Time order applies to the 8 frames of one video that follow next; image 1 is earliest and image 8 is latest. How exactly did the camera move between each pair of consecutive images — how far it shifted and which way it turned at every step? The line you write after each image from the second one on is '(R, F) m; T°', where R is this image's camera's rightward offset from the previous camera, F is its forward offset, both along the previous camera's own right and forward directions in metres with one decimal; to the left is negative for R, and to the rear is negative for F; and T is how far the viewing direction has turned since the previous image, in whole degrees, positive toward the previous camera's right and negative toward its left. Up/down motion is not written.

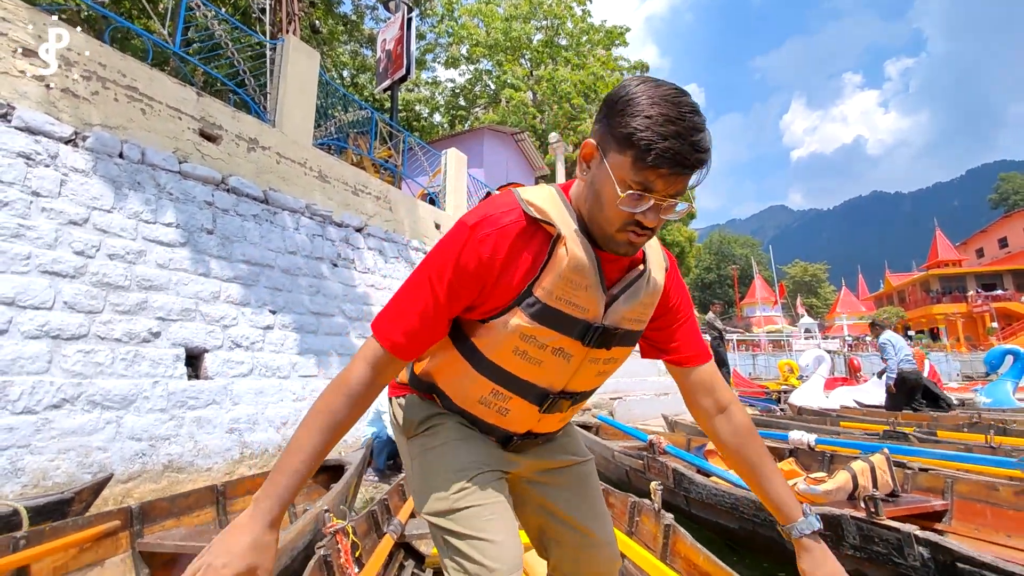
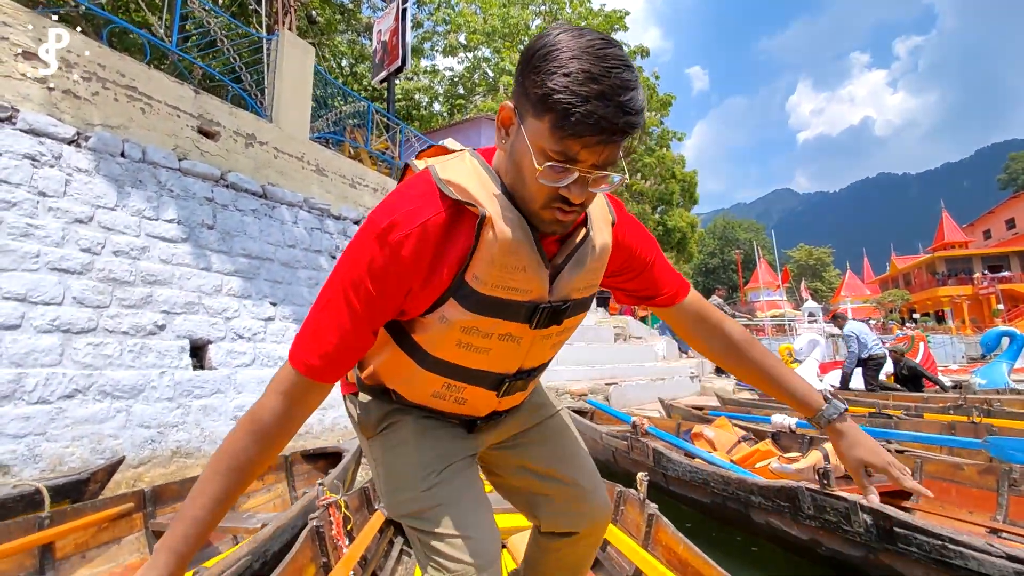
(+0.1, -0.2) m; 0°
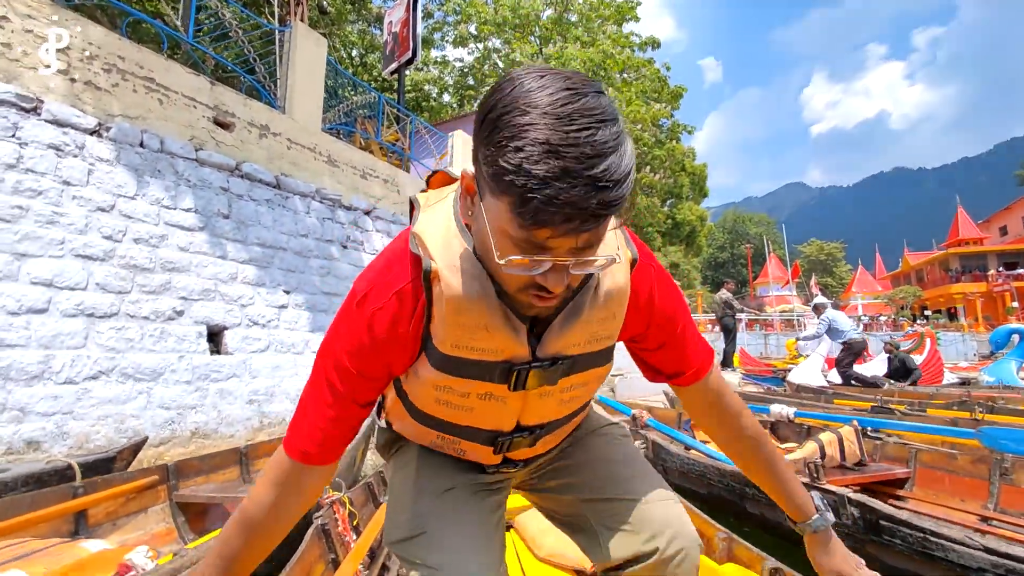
(0.0, -0.1) m; -1°
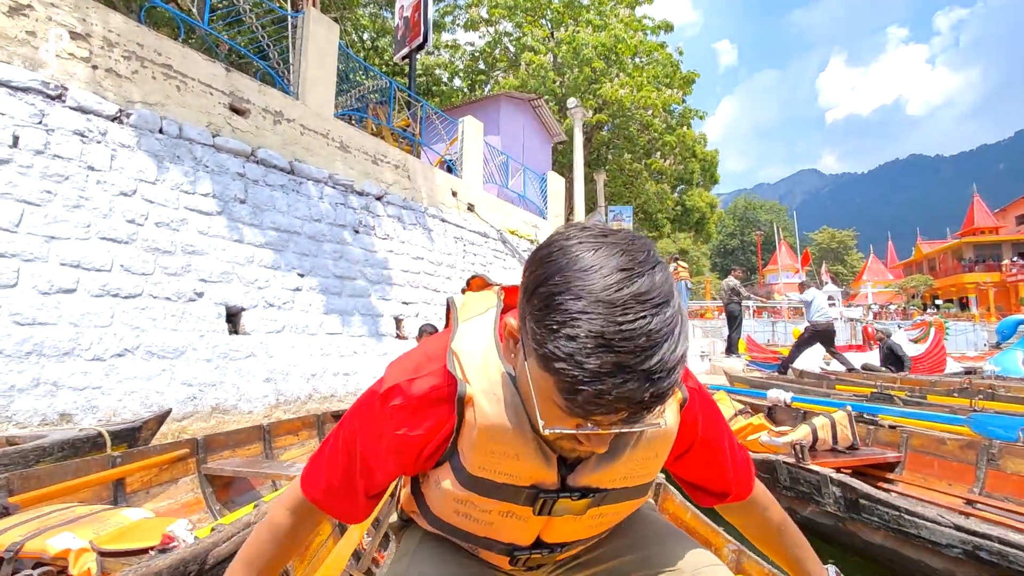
(0.0, -0.1) m; -1°
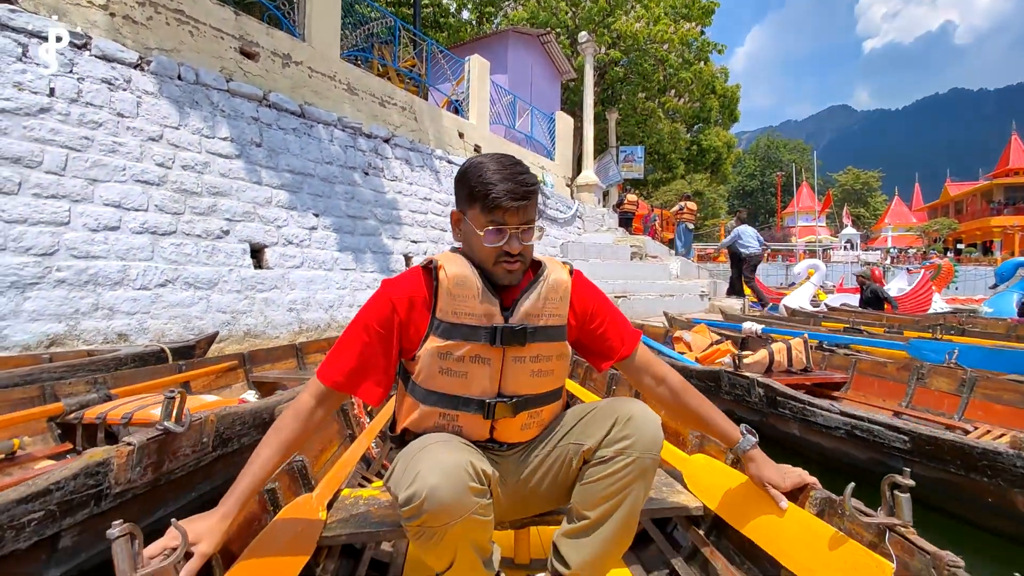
(+0.1, -0.4) m; -1°
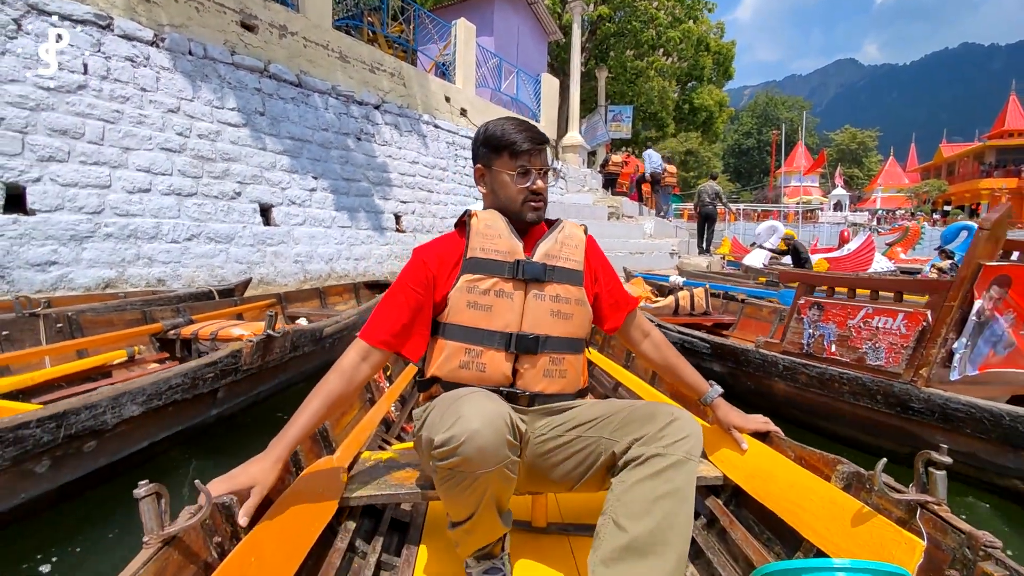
(+0.2, -0.9) m; +1°
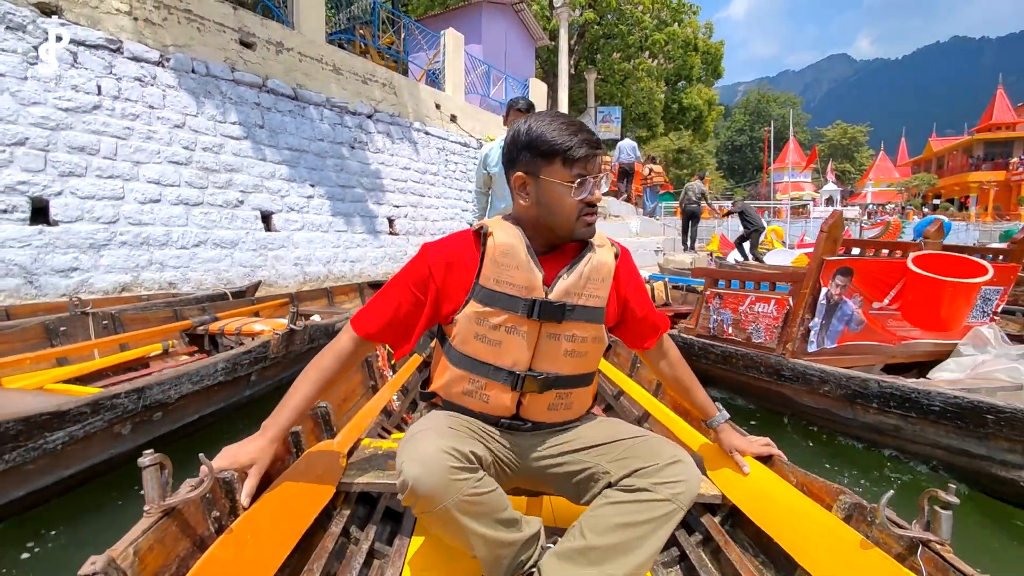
(+0.1, -0.5) m; 0°
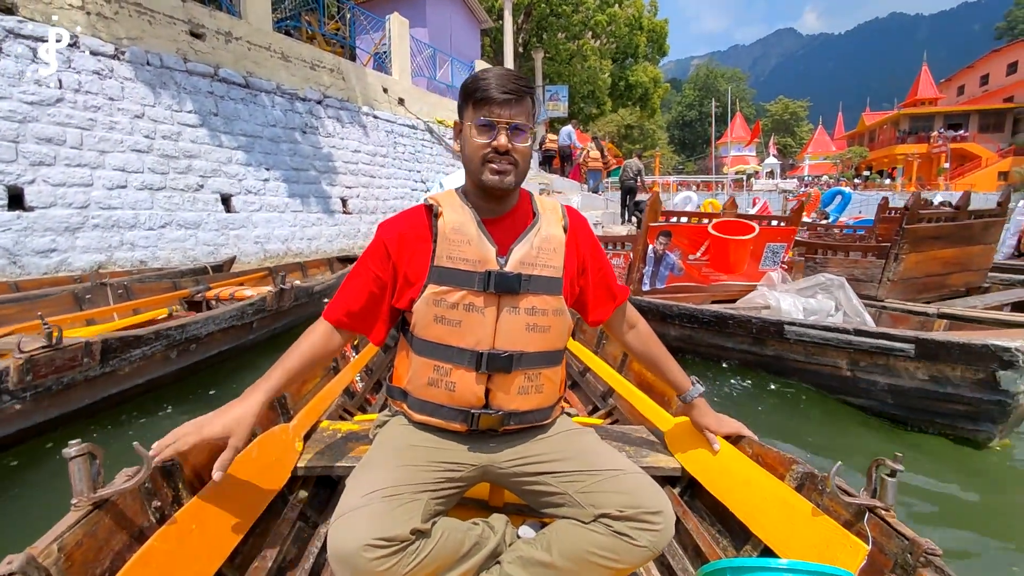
(+0.2, -0.9) m; +4°
